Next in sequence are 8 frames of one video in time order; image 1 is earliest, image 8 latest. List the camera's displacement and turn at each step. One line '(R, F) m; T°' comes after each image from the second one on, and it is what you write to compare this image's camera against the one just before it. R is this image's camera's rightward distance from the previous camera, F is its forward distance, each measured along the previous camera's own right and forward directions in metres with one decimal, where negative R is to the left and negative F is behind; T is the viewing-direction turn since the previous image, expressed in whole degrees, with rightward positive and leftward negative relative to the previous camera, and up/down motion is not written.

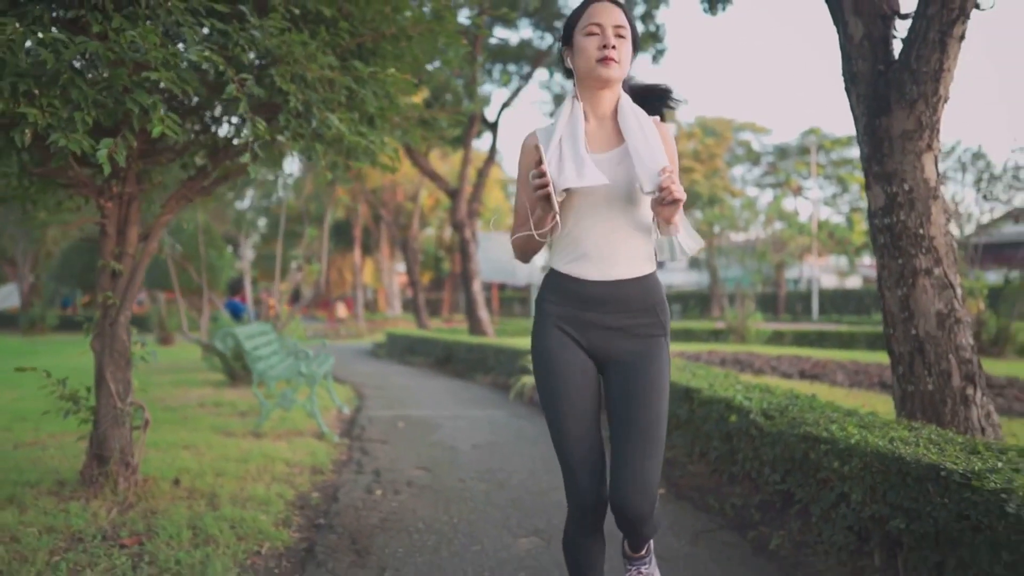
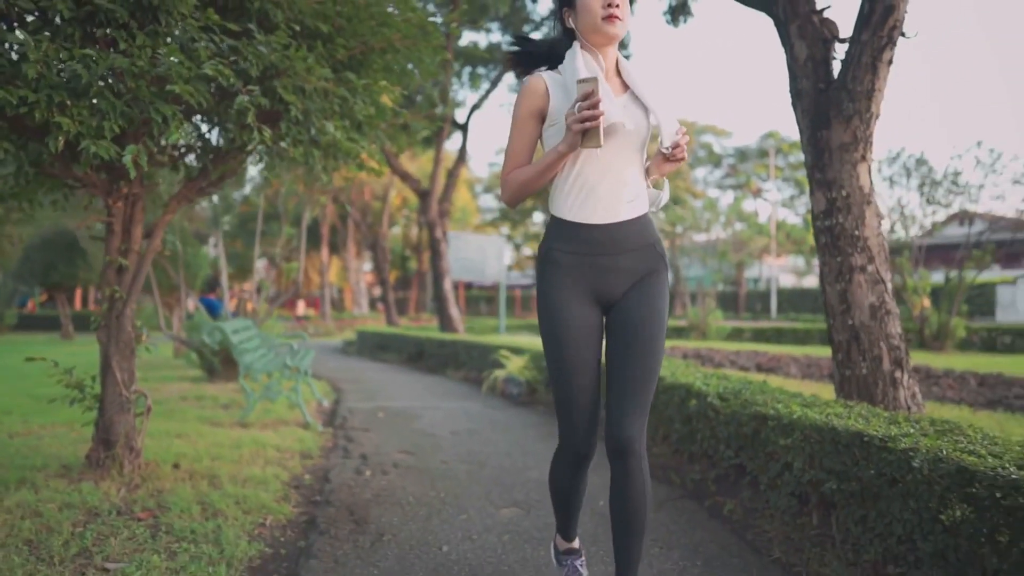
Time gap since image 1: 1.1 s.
(-0.1, -0.4) m; +3°
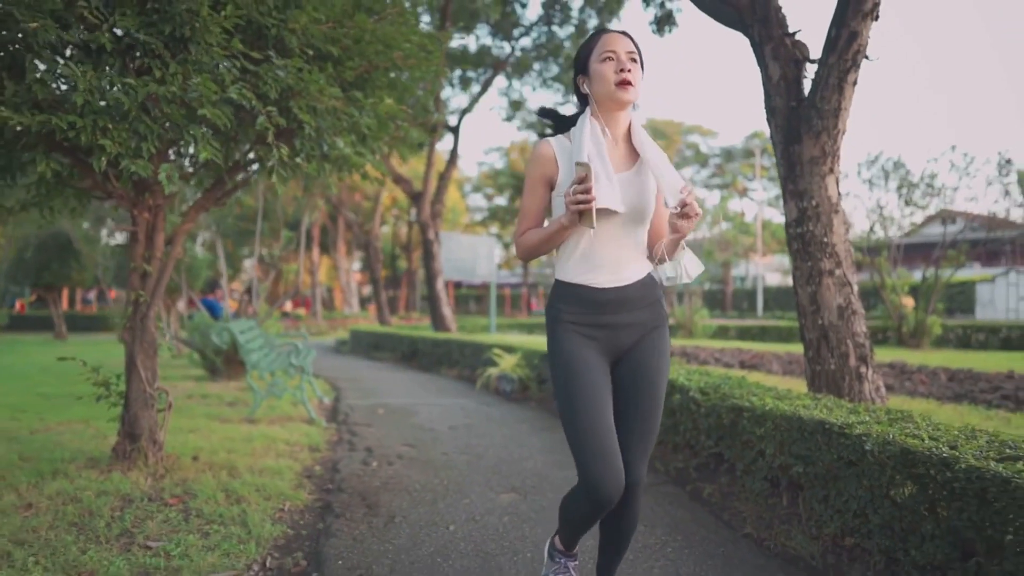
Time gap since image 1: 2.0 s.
(-0.1, -0.4) m; +1°
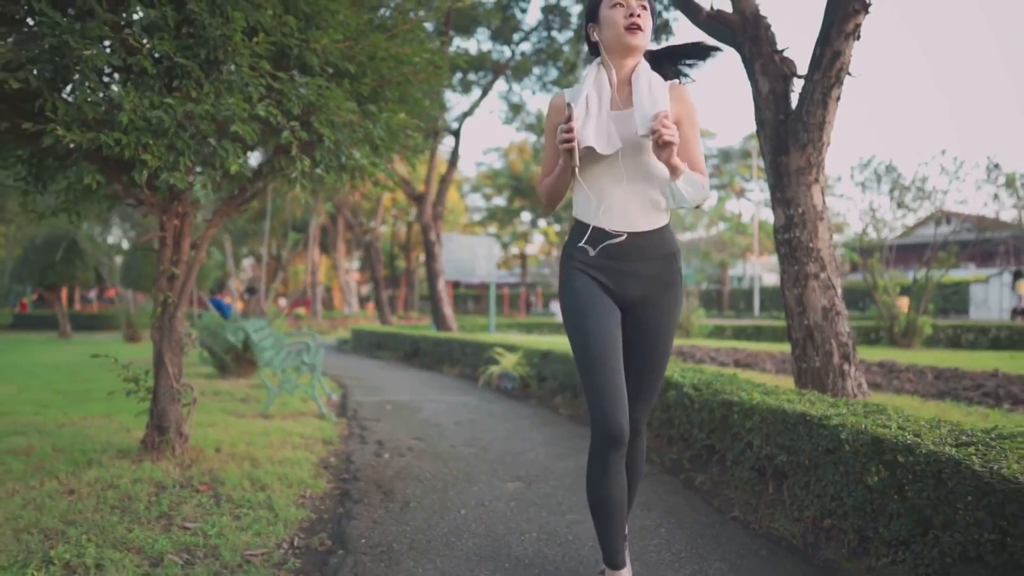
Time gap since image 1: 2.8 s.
(0.0, -0.3) m; 0°
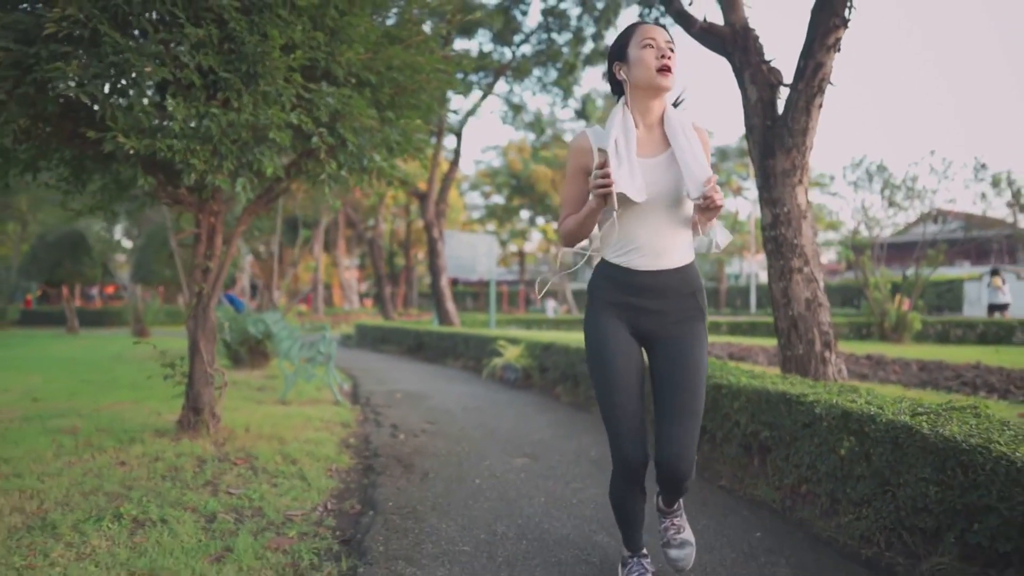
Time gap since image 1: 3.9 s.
(-0.1, -0.5) m; 0°
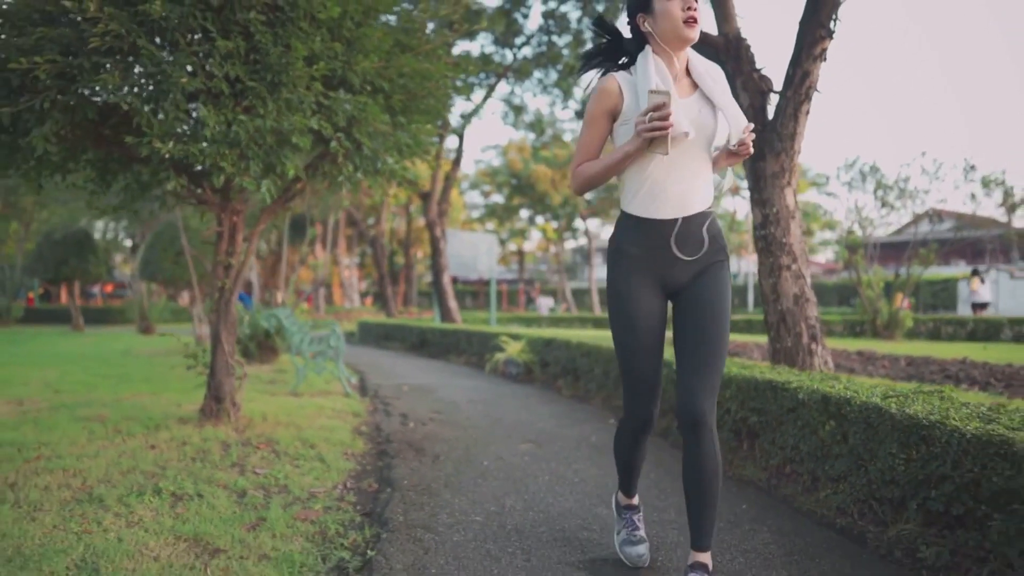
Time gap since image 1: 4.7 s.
(0.0, -0.3) m; 0°
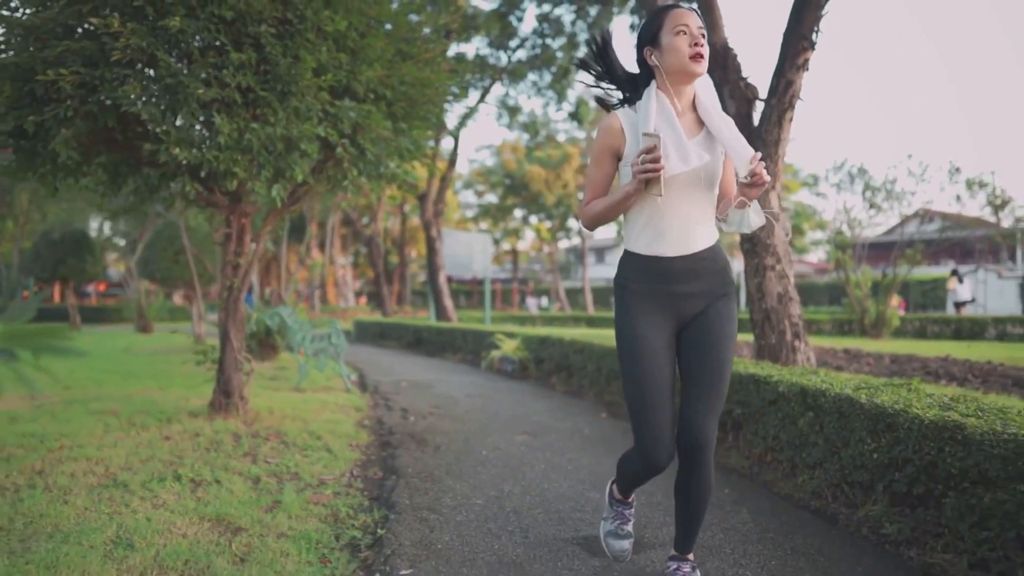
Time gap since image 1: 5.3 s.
(0.0, -0.3) m; 0°
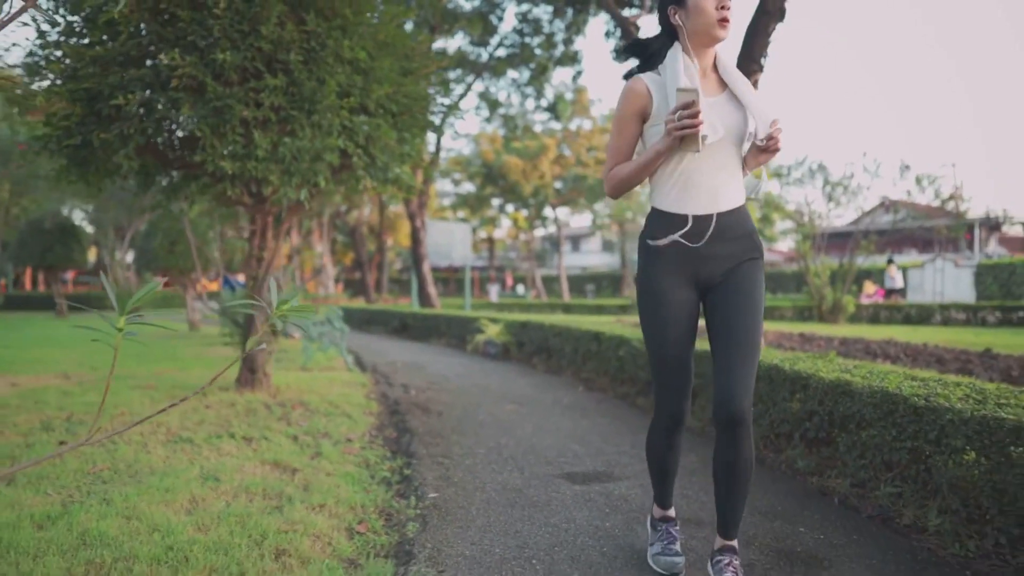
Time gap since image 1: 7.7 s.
(-0.1, -1.0) m; +2°
